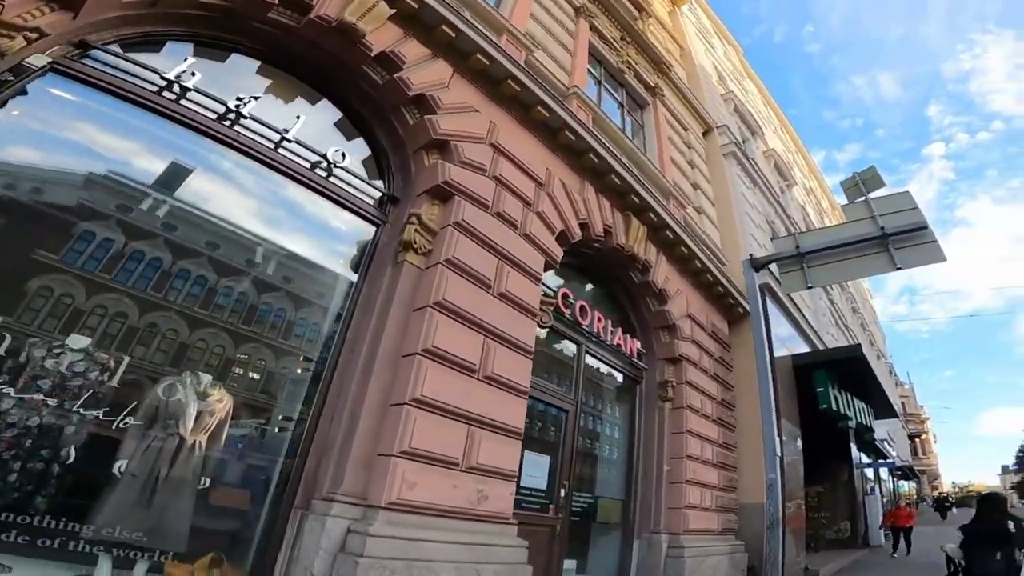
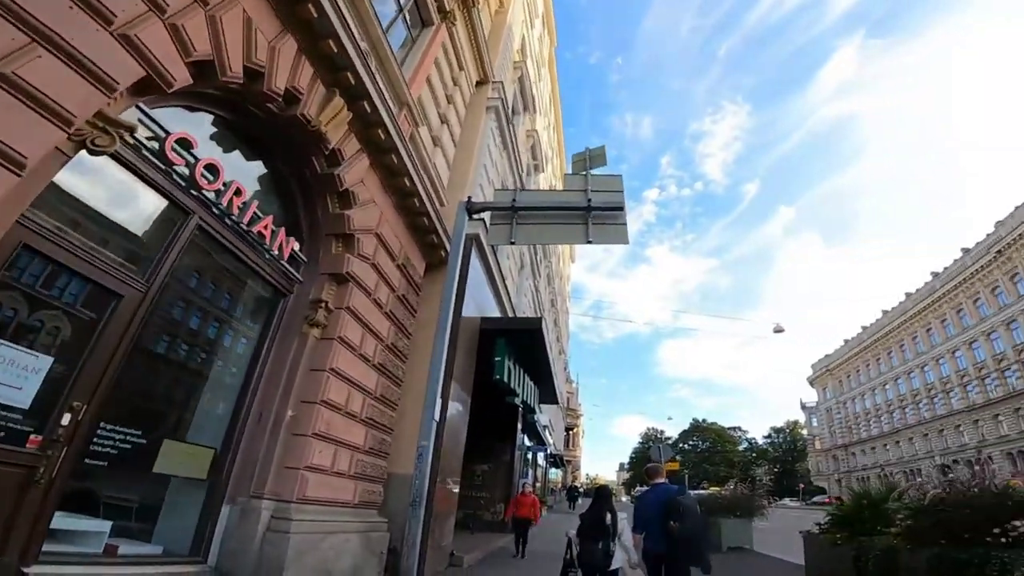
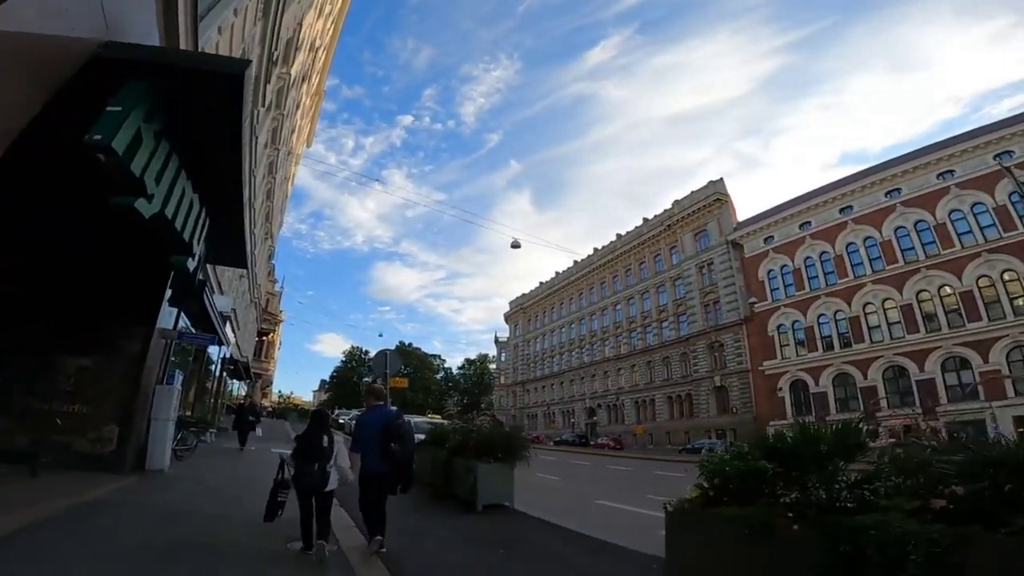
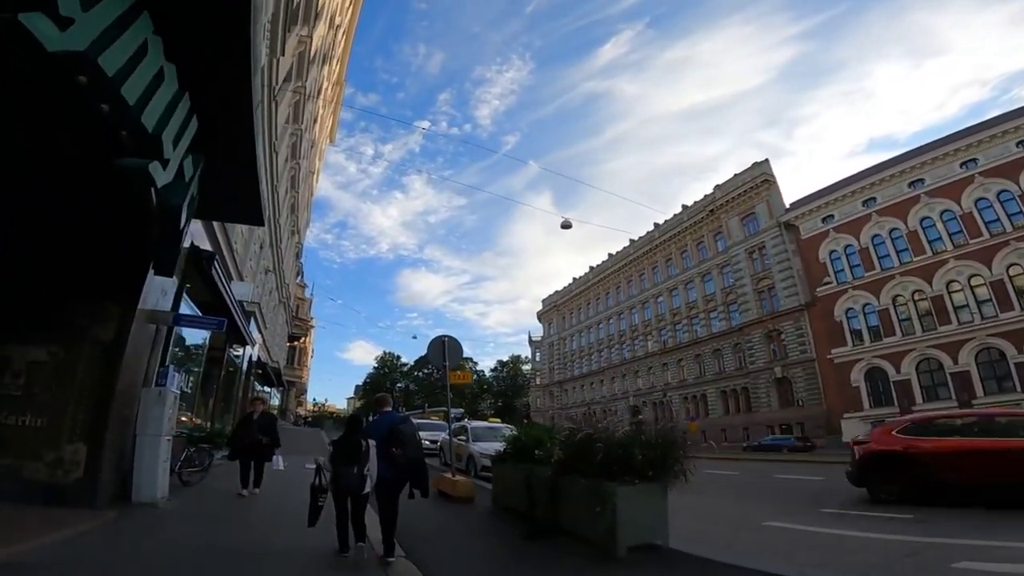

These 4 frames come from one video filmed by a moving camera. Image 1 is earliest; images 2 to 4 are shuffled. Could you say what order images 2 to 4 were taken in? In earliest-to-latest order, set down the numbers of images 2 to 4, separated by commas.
2, 3, 4
